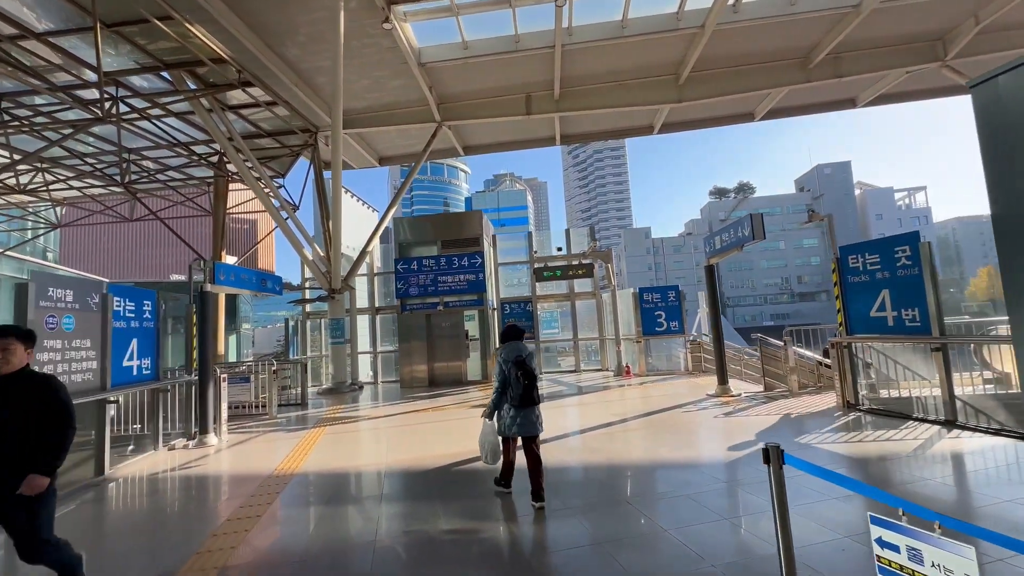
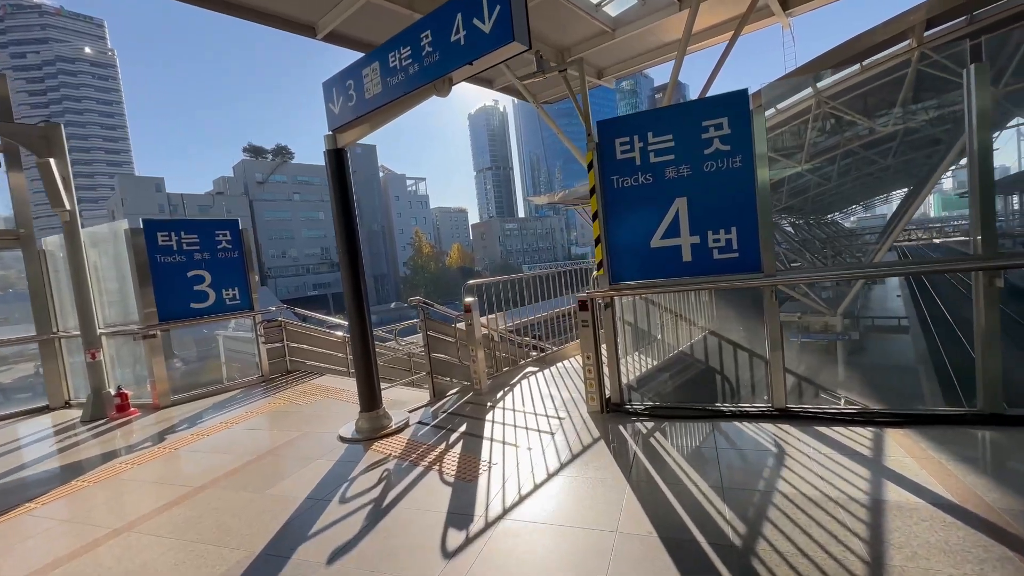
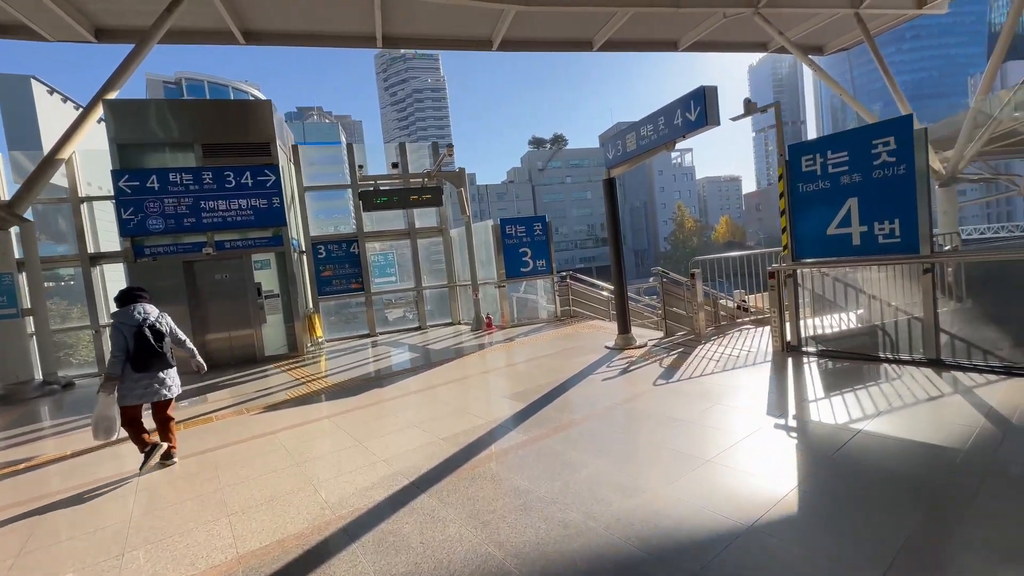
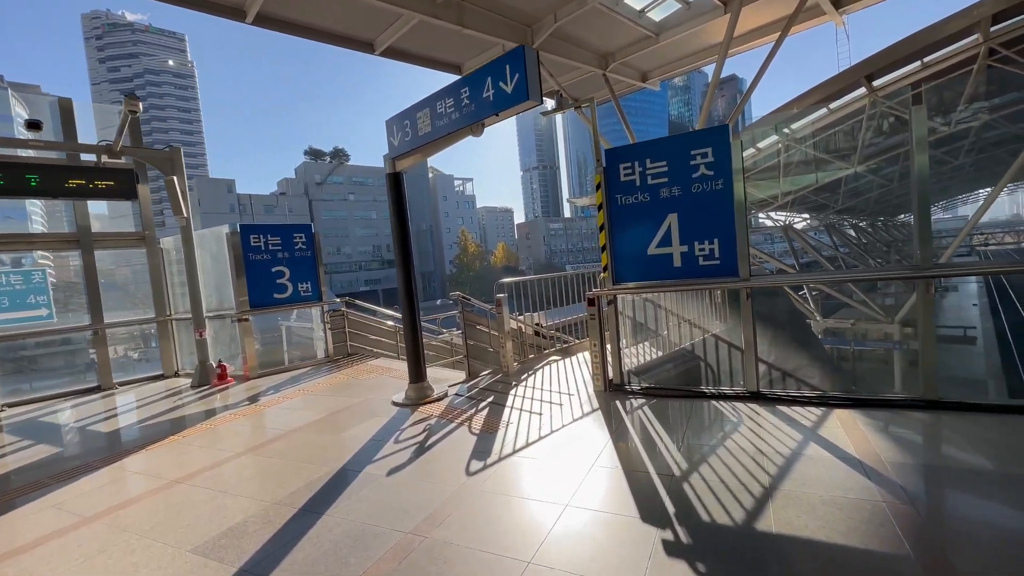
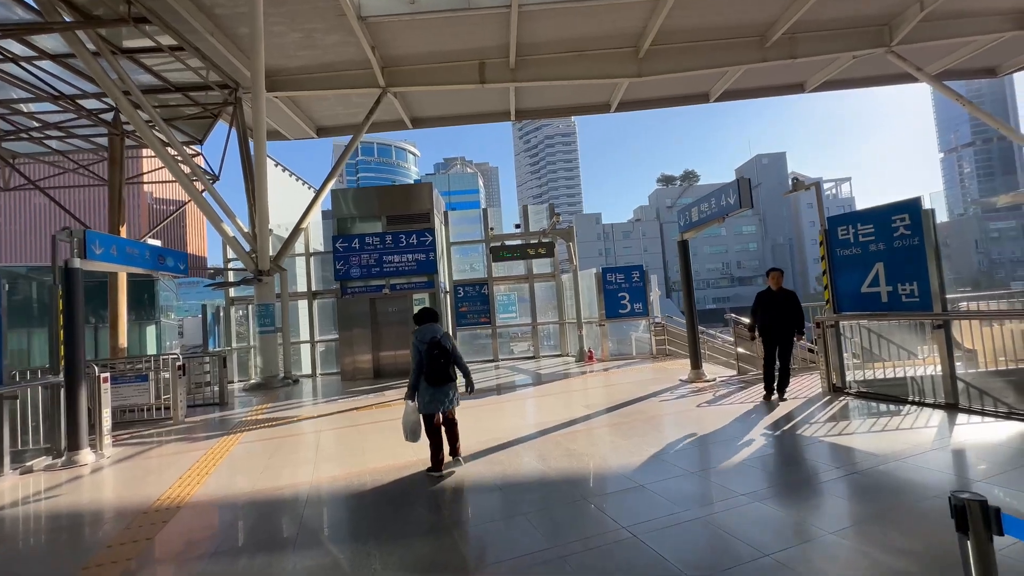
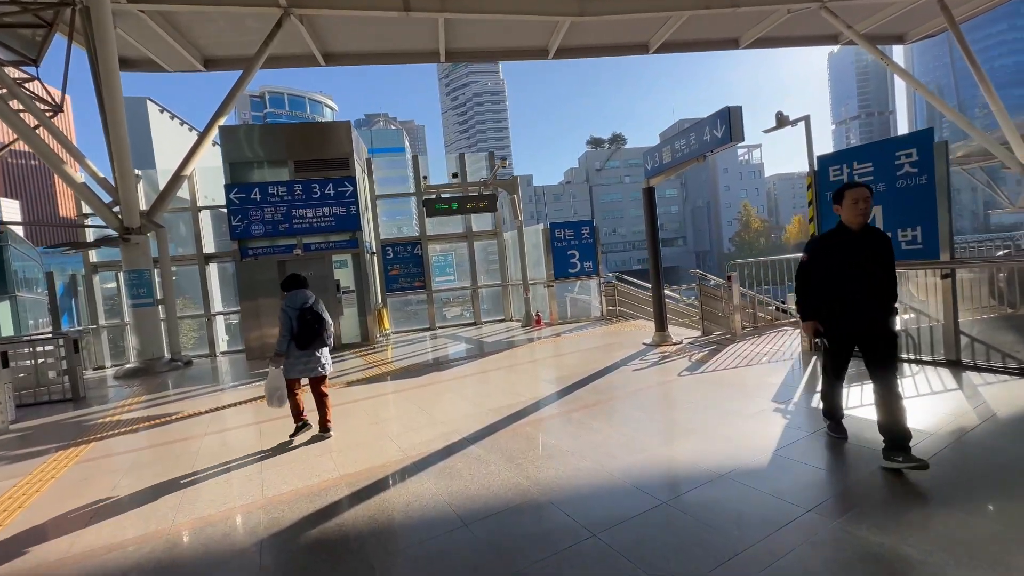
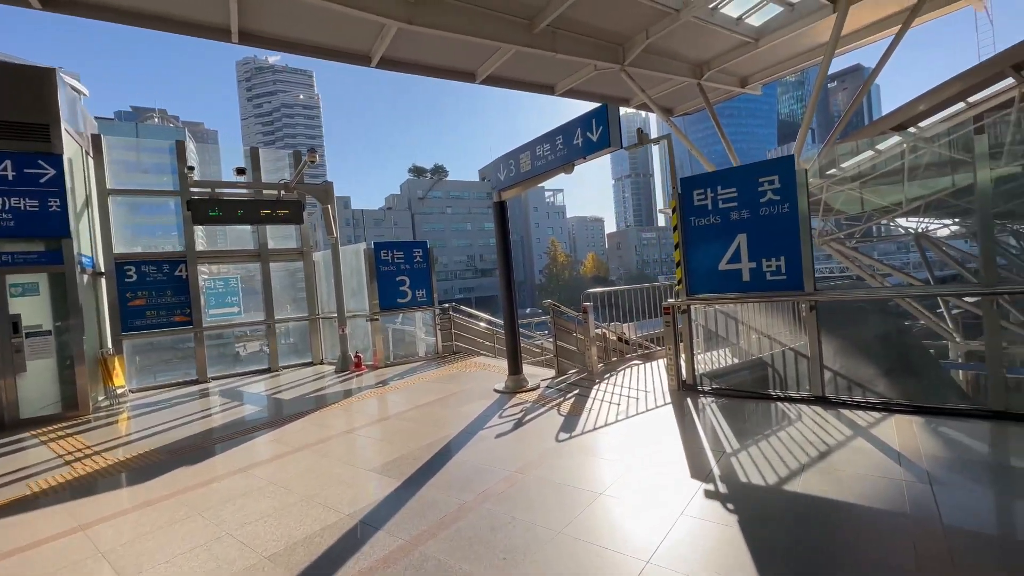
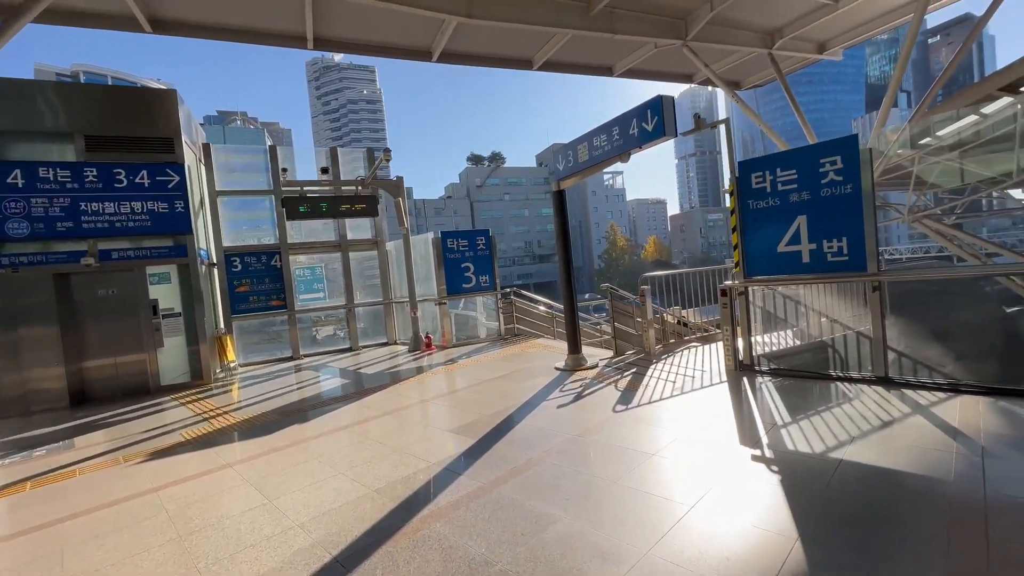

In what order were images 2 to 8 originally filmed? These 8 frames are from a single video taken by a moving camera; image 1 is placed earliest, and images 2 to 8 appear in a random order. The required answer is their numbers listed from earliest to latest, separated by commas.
5, 6, 3, 8, 7, 4, 2
